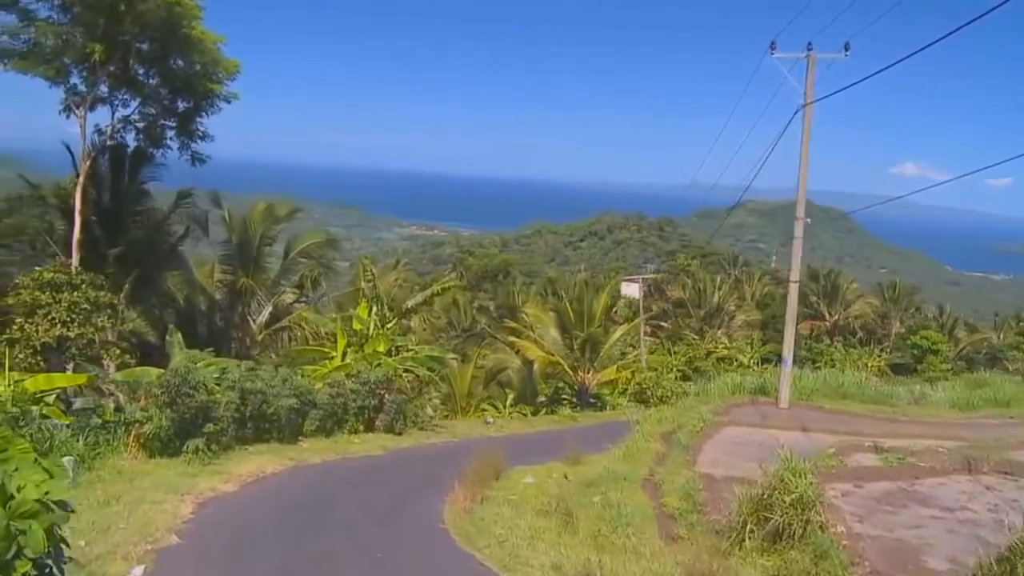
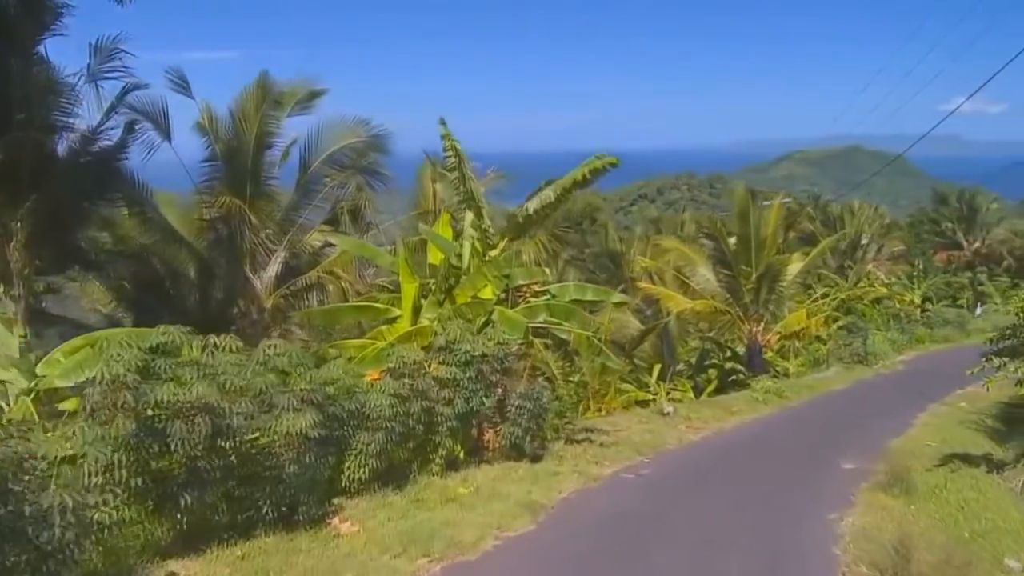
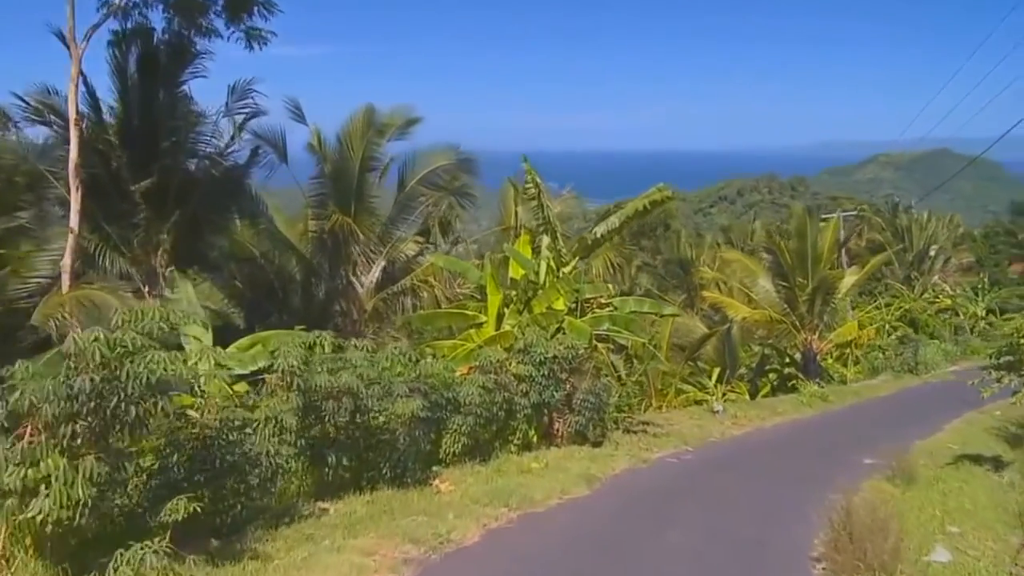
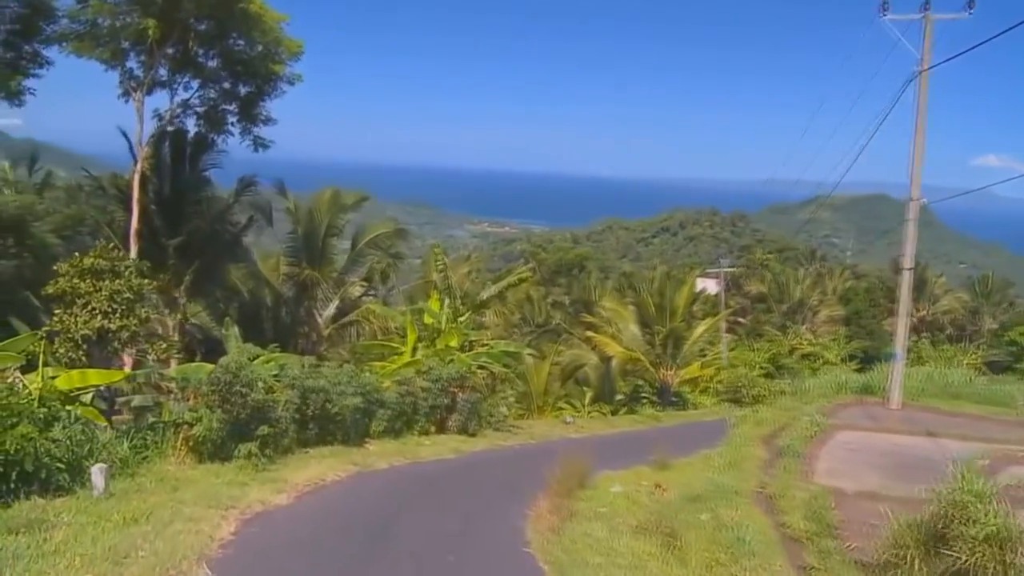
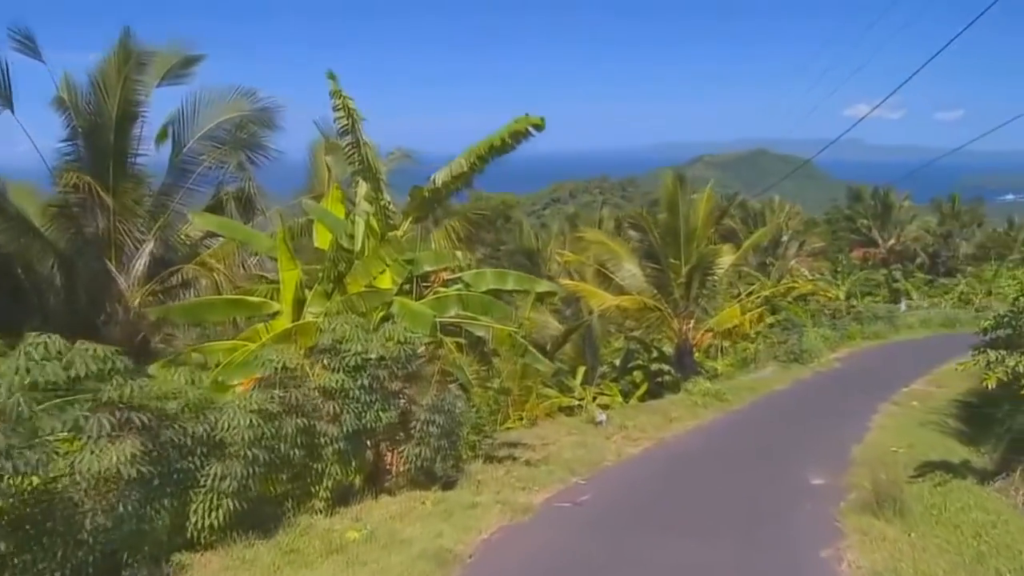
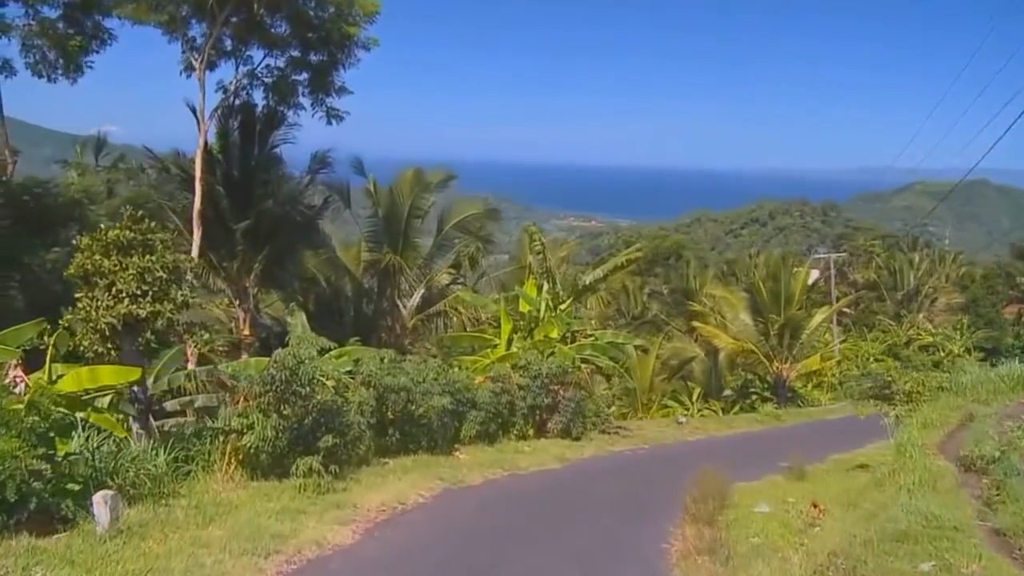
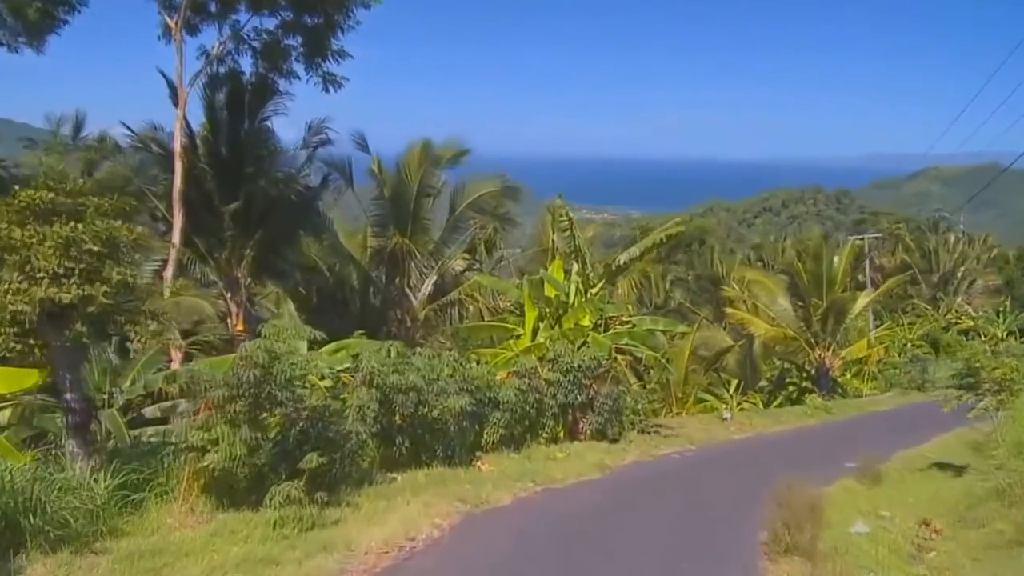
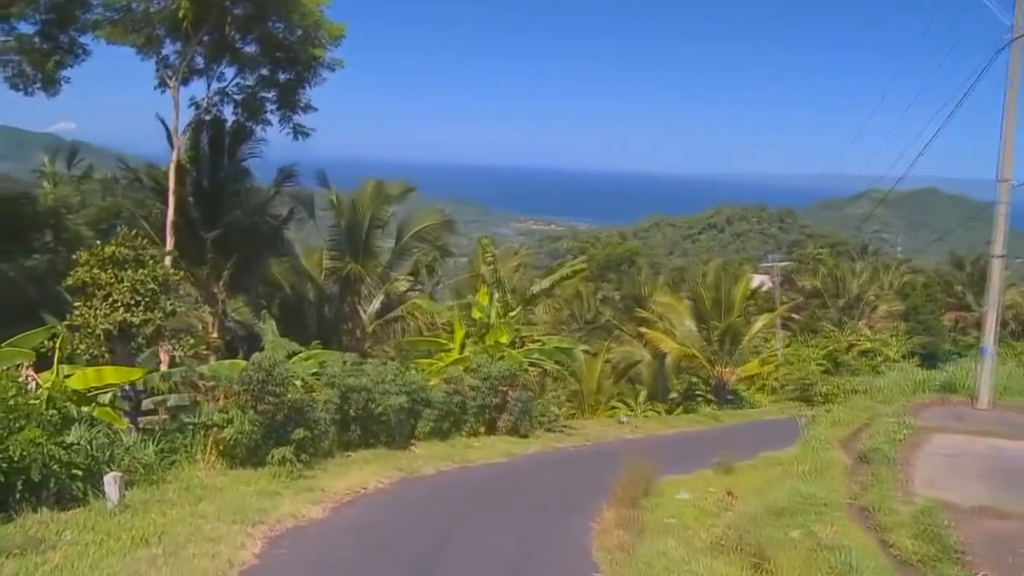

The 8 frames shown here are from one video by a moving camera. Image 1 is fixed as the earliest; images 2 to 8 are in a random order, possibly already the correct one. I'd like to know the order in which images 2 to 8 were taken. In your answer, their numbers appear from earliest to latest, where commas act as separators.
4, 8, 6, 7, 3, 2, 5
